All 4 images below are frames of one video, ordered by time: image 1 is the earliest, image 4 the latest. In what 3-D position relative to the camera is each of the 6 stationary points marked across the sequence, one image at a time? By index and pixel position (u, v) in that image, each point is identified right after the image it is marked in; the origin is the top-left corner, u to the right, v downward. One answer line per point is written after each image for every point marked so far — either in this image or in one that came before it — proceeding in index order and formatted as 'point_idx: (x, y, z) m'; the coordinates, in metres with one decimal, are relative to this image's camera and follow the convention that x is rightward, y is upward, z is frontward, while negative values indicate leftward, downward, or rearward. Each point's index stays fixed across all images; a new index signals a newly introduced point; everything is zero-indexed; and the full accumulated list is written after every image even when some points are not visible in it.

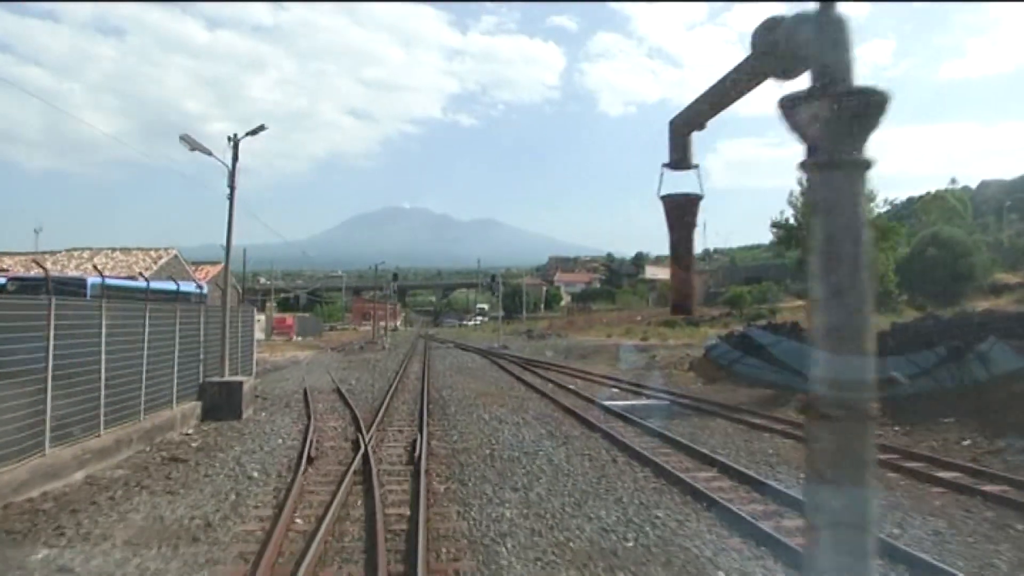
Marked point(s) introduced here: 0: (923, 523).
0: (+4.4, -2.5, +9.1) m
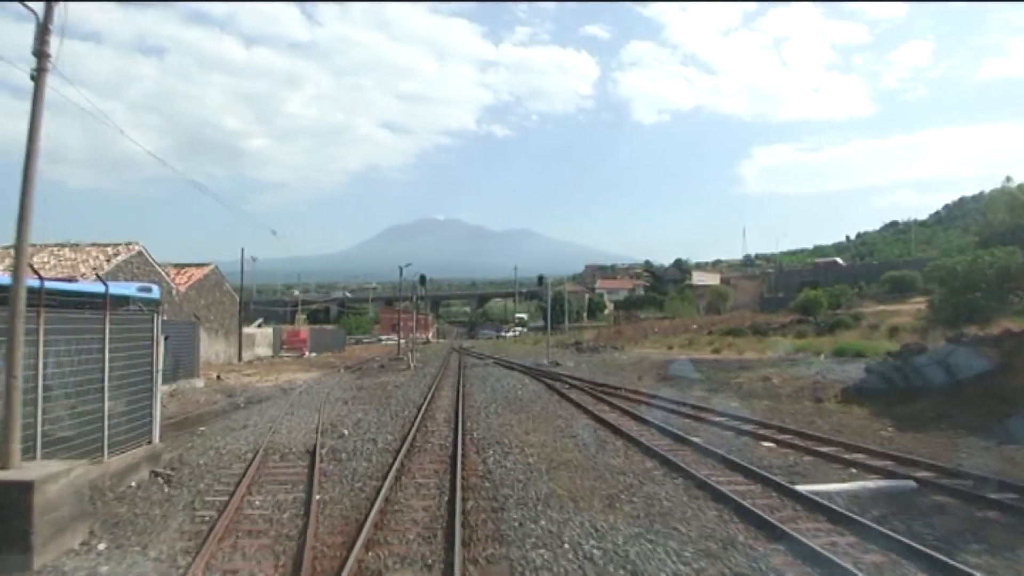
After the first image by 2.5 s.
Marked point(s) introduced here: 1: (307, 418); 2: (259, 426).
0: (+5.4, -2.1, -1.0) m
1: (-4.8, -3.0, +20.0) m
2: (-5.4, -2.9, +18.2) m
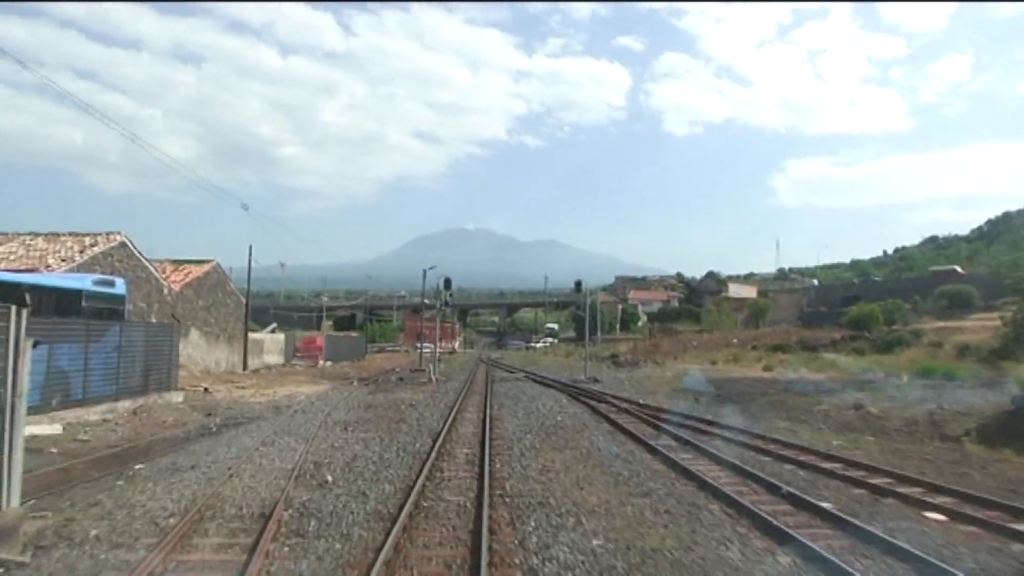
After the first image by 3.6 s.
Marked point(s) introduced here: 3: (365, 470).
0: (+5.4, -1.9, -5.9) m
1: (-4.1, -2.9, +15.3) m
2: (-4.7, -2.8, +13.6) m
3: (-2.4, -2.9, +14.0) m
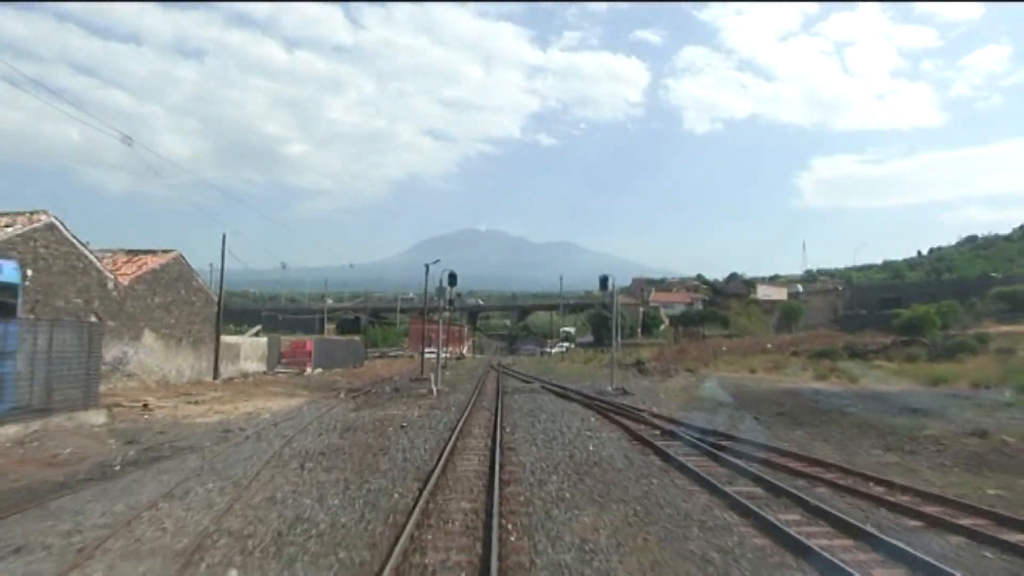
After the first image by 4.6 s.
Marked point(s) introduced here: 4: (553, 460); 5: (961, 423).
0: (+5.4, -1.5, -11.3) m
1: (-3.8, -2.7, +10.1) m
2: (-4.5, -2.5, +8.3) m
3: (-2.2, -2.6, +8.7) m
4: (+0.8, -3.2, +15.9) m
5: (+10.5, -3.3, +20.1) m
